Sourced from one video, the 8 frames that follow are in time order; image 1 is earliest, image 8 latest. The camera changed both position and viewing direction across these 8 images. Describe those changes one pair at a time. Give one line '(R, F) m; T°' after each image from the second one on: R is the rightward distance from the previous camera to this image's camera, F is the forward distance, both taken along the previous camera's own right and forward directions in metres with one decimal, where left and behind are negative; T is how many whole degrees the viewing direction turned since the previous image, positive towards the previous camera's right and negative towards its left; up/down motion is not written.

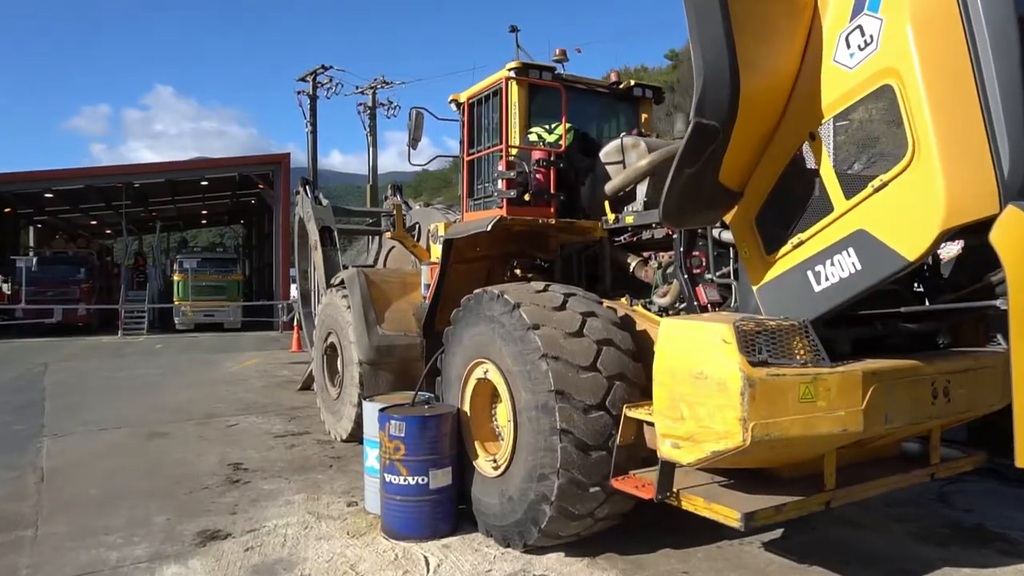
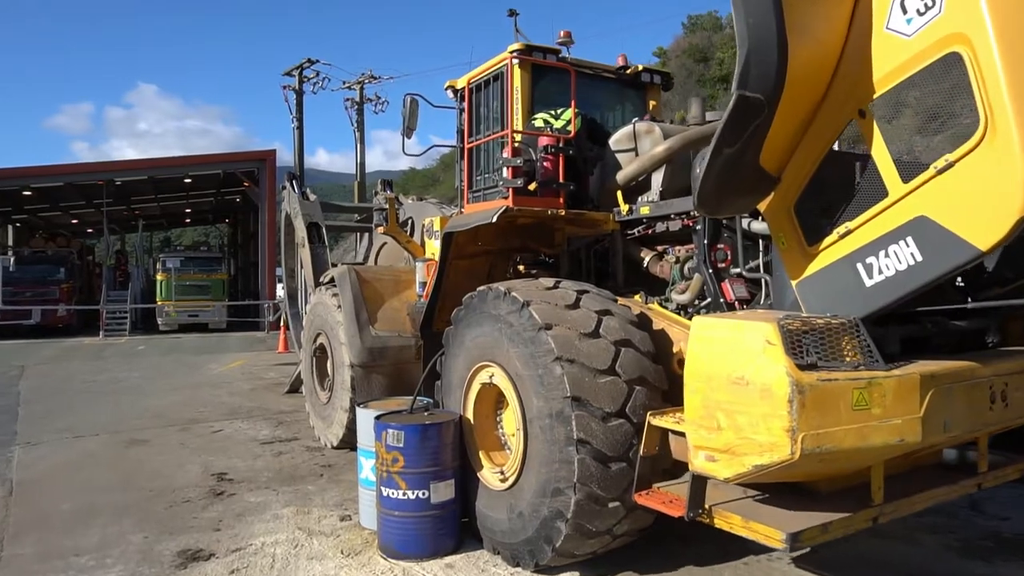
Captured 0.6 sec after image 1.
(-0.1, +0.4) m; +1°
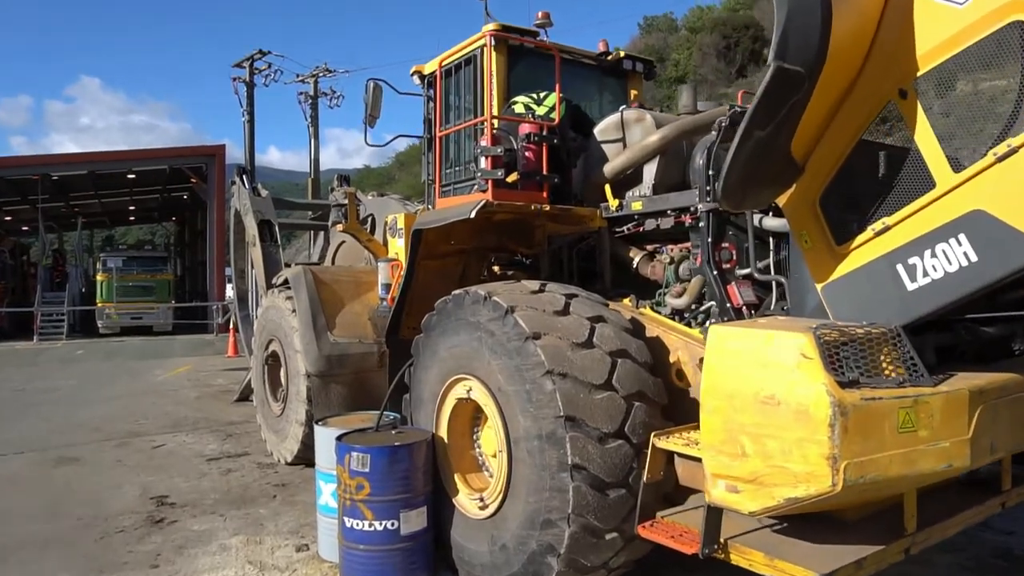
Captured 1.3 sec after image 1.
(-0.1, +0.5) m; +4°
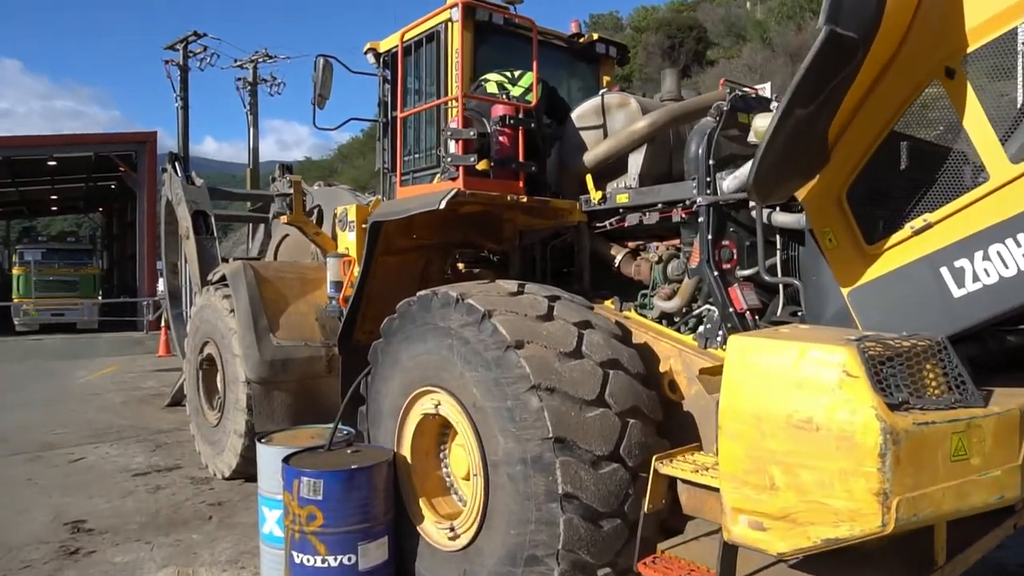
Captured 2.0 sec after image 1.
(-0.2, +0.5) m; +5°
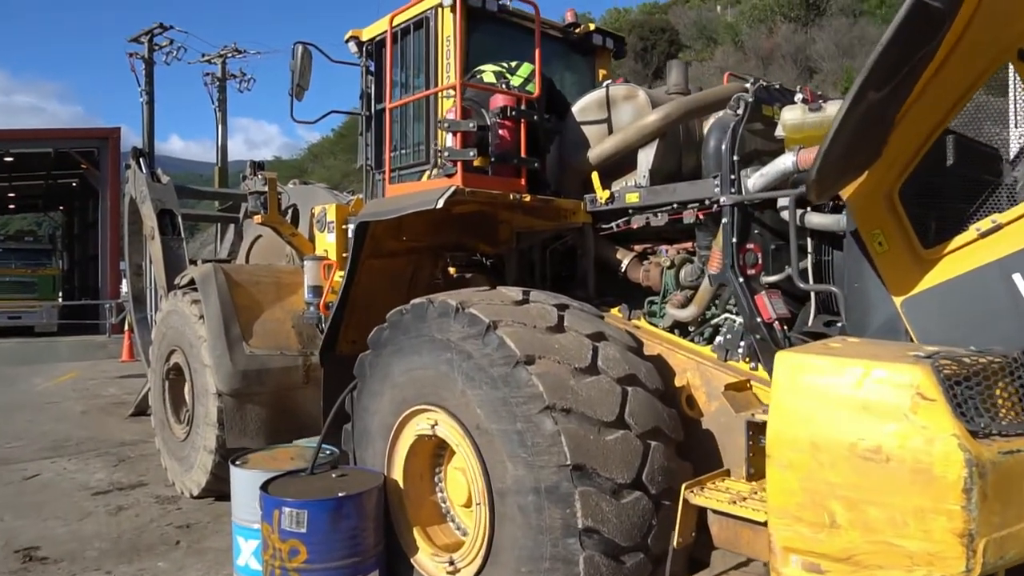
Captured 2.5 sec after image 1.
(-0.2, +0.3) m; +2°
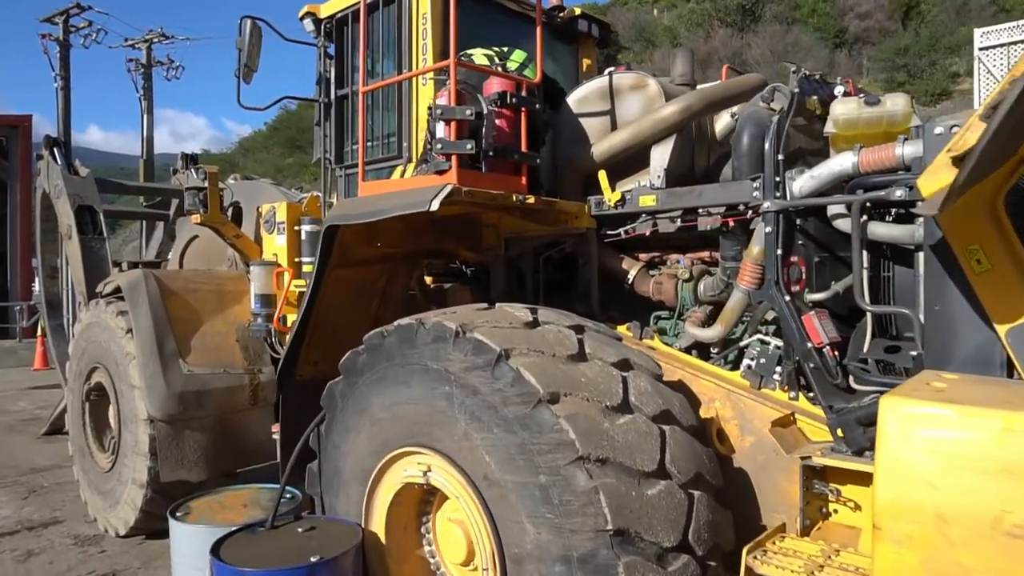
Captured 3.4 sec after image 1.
(-0.3, +0.5) m; +5°
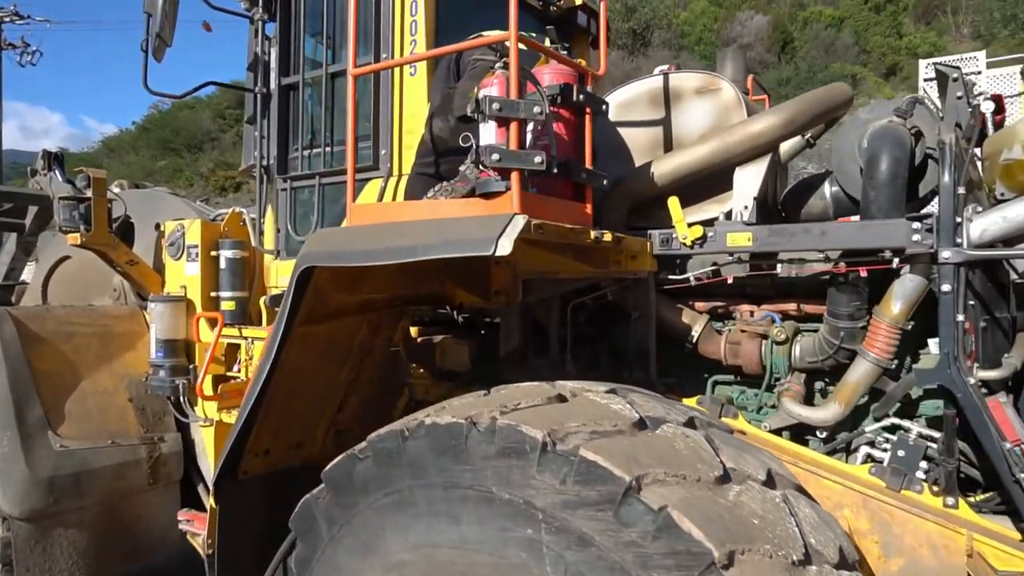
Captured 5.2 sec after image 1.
(-0.6, +0.9) m; +9°
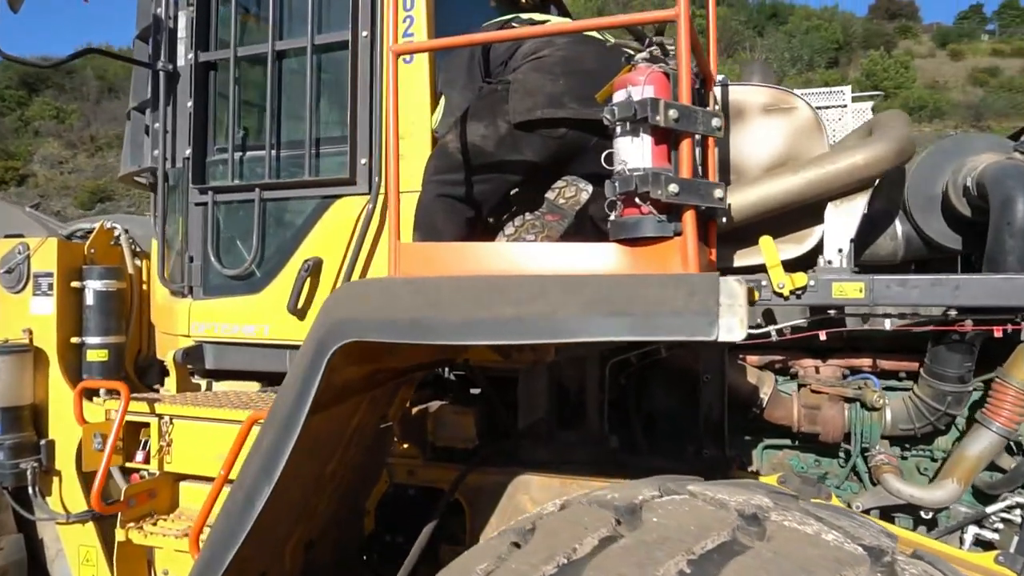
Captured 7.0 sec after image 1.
(-0.7, +0.7) m; +14°
